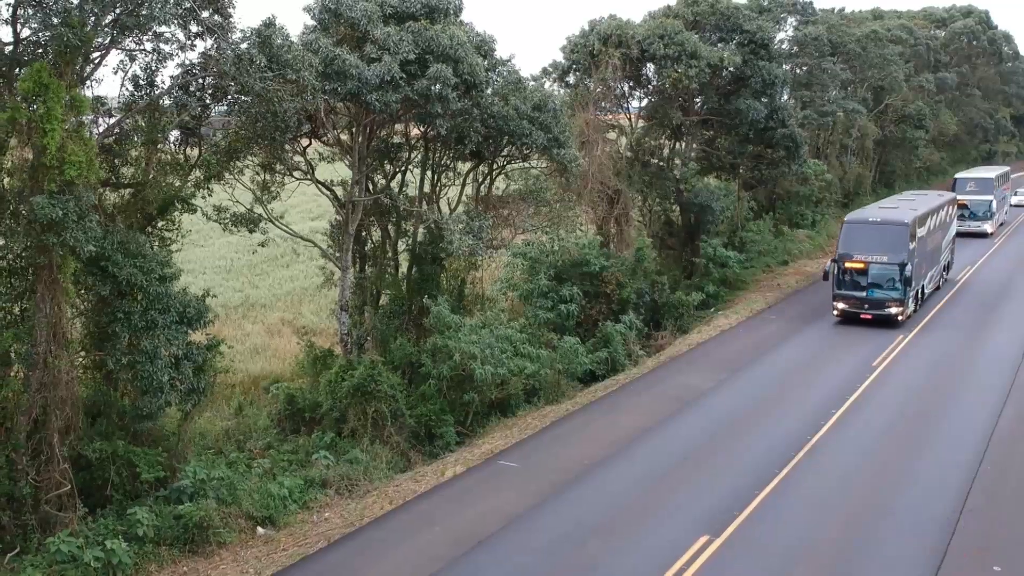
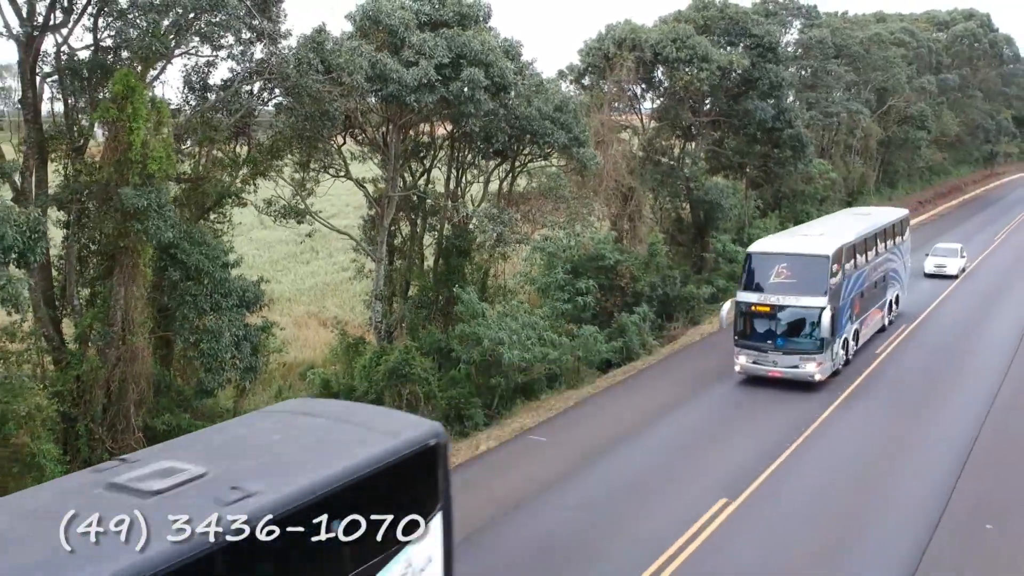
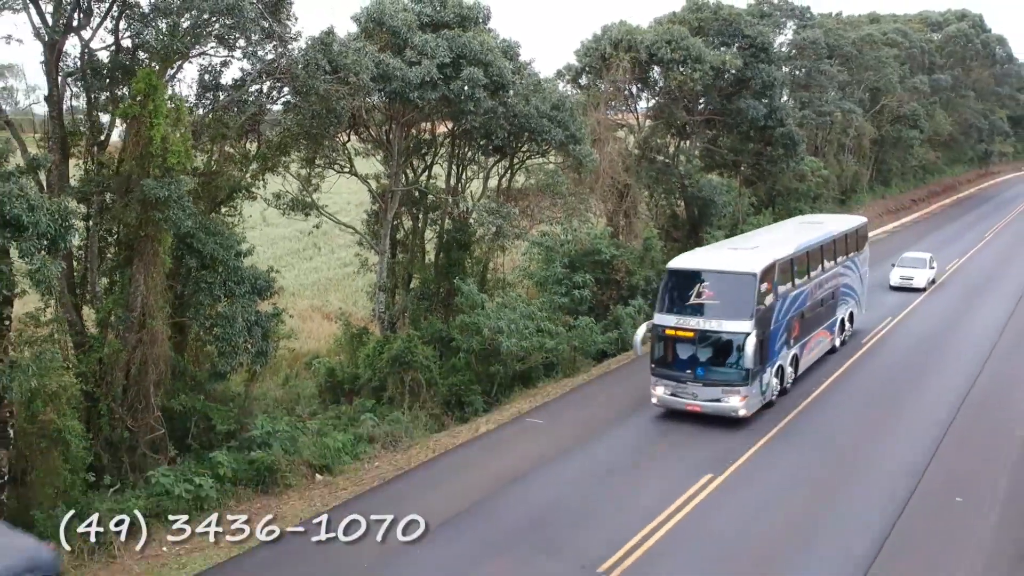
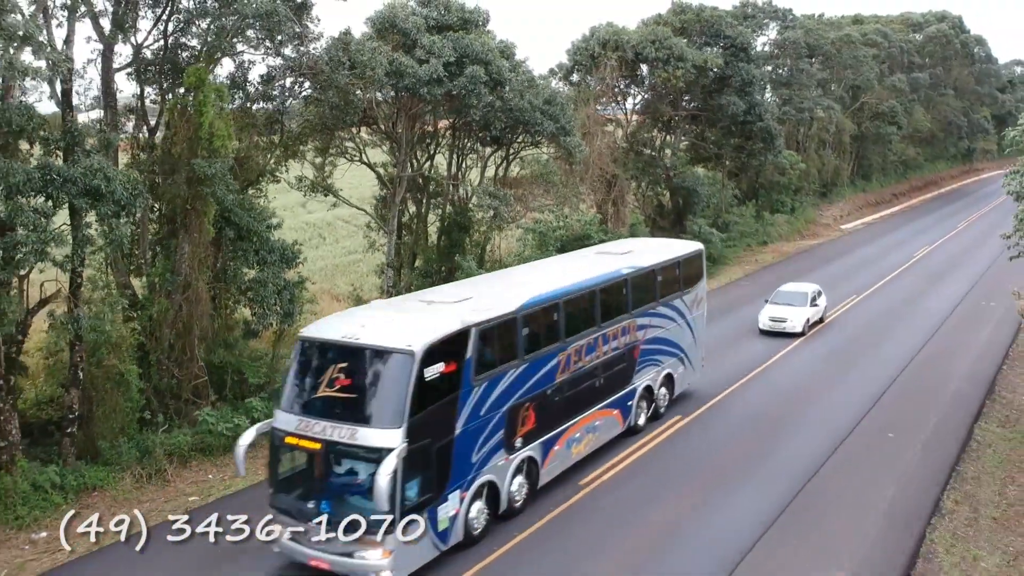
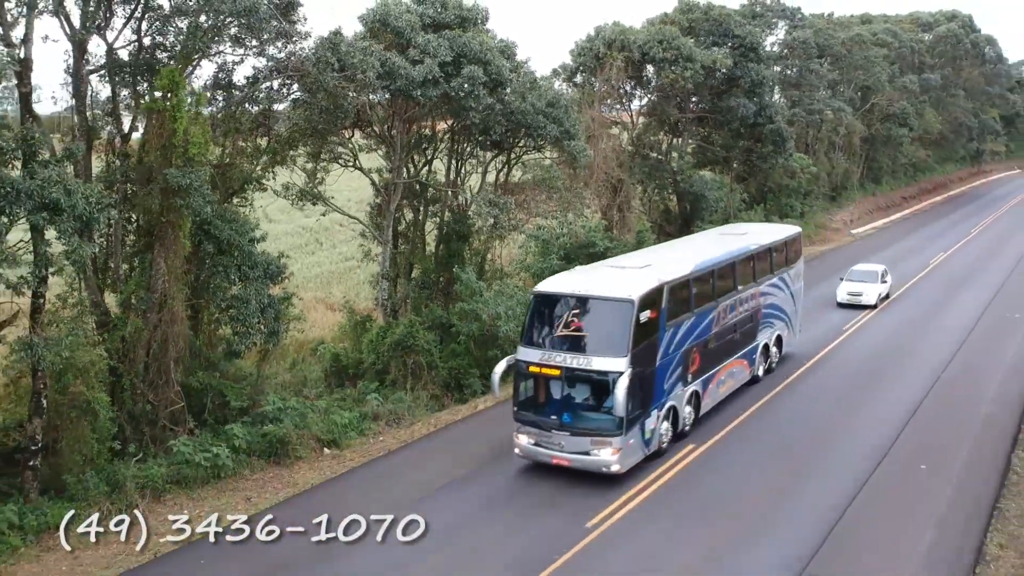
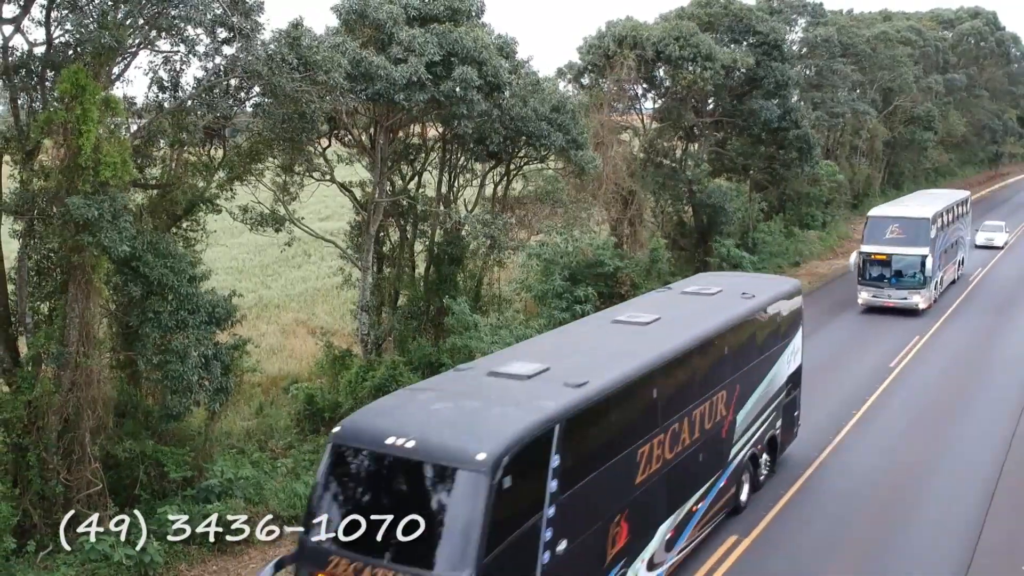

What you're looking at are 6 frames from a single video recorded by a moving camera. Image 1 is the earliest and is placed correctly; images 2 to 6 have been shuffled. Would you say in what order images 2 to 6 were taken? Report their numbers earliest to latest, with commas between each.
6, 2, 3, 5, 4
